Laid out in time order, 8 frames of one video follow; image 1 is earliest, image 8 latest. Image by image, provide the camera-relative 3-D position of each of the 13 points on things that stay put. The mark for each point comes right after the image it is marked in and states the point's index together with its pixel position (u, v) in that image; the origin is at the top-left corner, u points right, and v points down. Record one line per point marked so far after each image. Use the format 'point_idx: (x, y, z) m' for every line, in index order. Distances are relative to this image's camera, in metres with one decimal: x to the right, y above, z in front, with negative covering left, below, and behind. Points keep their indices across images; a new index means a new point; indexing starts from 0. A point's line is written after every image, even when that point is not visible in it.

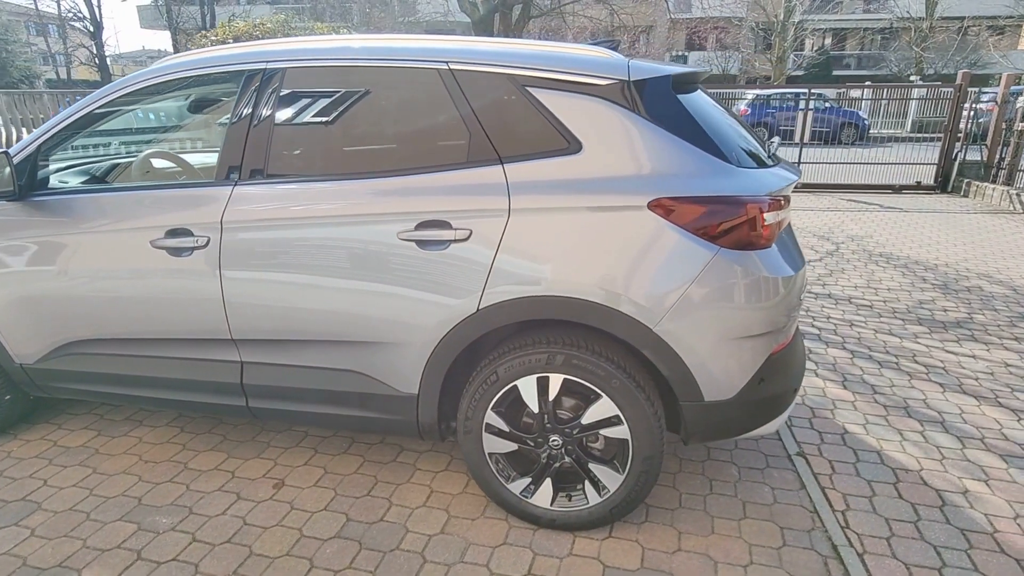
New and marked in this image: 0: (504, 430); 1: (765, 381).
0: (0.0, -0.5, +2.3) m
1: (+0.9, -0.3, +2.2) m
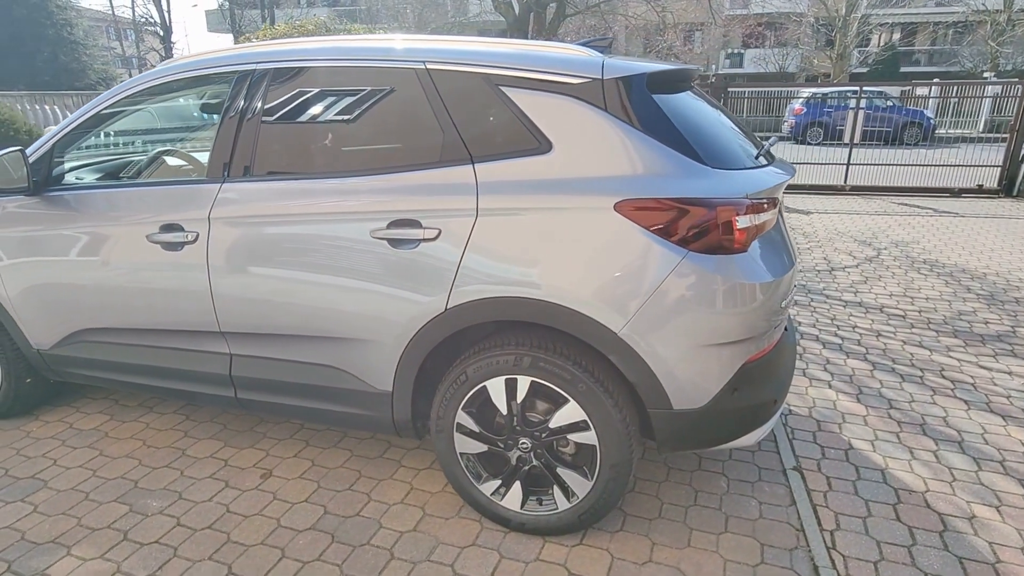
0: (-0.1, -0.5, +2.3) m
1: (+0.8, -0.4, +2.1) m
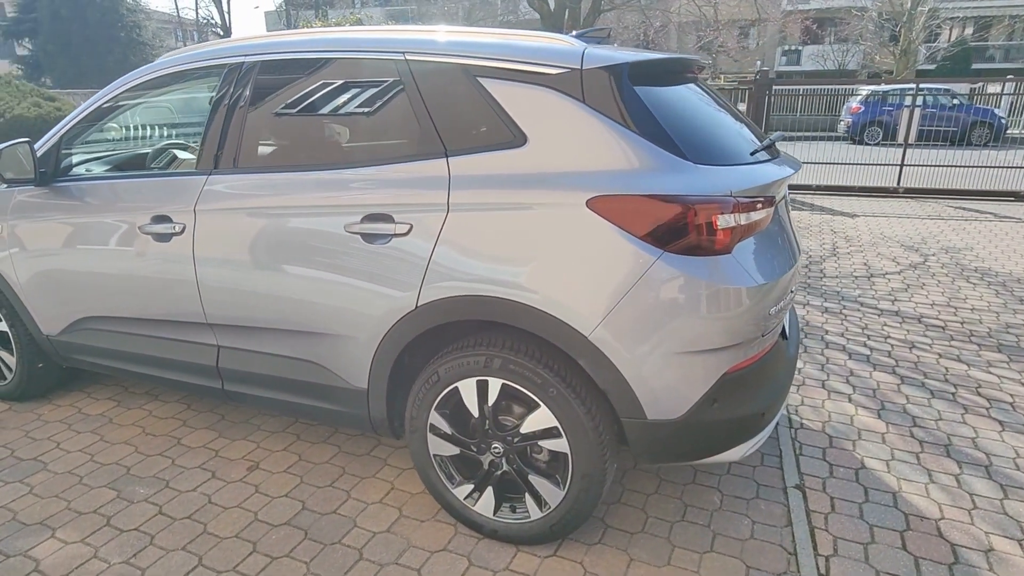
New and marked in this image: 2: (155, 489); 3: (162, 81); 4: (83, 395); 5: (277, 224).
0: (-0.2, -0.5, +2.2) m
1: (+0.7, -0.4, +2.0) m
2: (-1.5, -0.9, +2.6) m
3: (-1.6, +0.9, +2.8) m
4: (-2.4, -0.6, +3.4) m
5: (-0.9, +0.3, +2.3) m
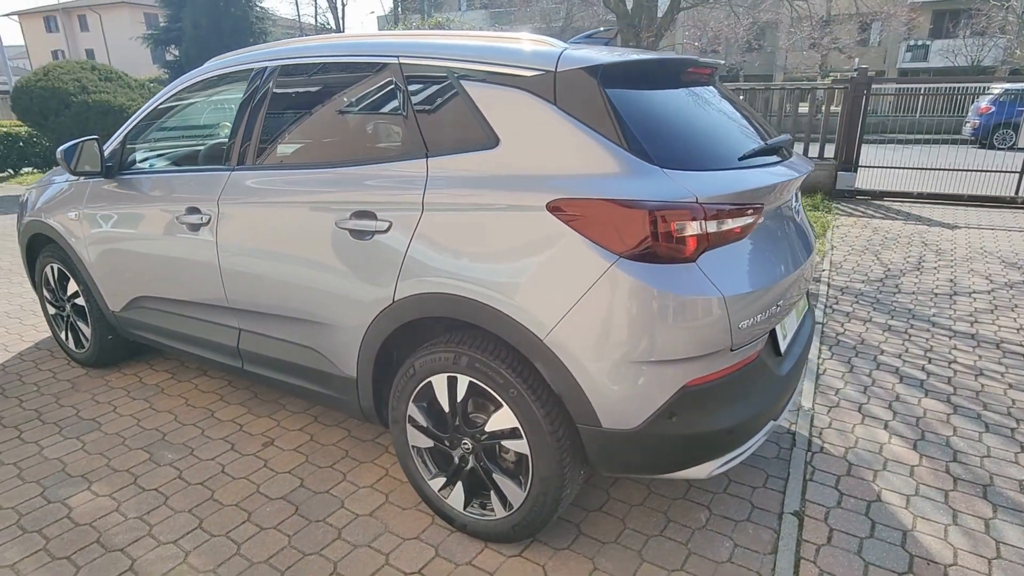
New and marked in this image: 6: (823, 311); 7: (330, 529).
0: (-0.3, -0.5, +2.3) m
1: (+0.5, -0.4, +1.9) m
2: (-1.5, -0.8, +2.9) m
3: (-1.5, +1.0, +3.0) m
4: (-2.3, -0.5, +3.8) m
5: (-0.9, +0.3, +2.5) m
6: (+2.3, -0.2, +4.5) m
7: (-0.7, -0.9, +2.4) m
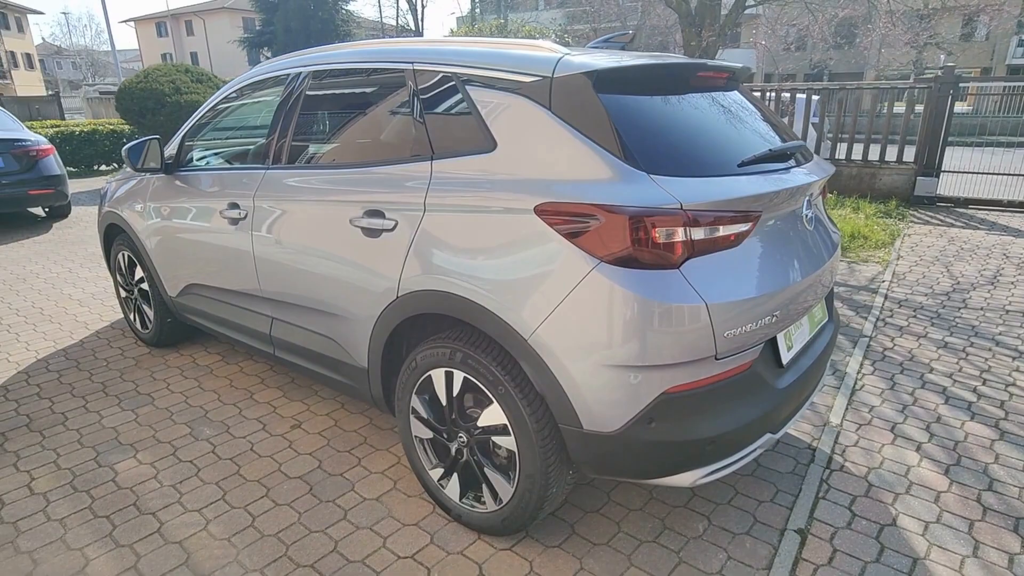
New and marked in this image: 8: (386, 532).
0: (-0.3, -0.5, +2.4) m
1: (+0.5, -0.4, +1.9) m
2: (-1.5, -0.7, +3.1) m
3: (-1.4, +1.1, +3.3) m
4: (-2.1, -0.4, +4.1) m
5: (-0.9, +0.3, +2.7) m
6: (+2.5, -0.3, +4.3) m
7: (-0.7, -0.9, +2.5) m
8: (-0.5, -0.9, +2.4) m
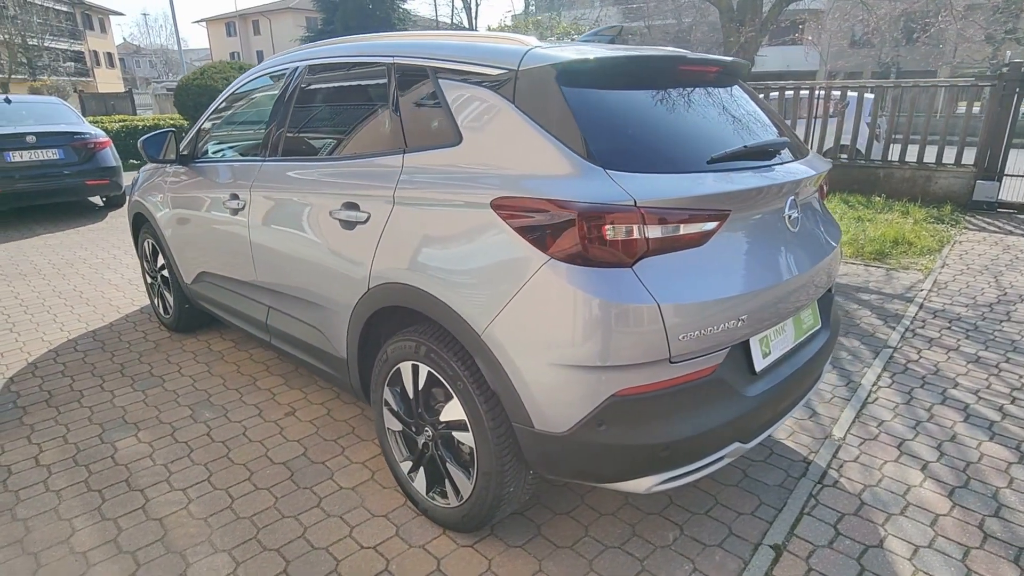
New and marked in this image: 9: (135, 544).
0: (-0.5, -0.5, +2.4) m
1: (+0.3, -0.4, +1.8) m
2: (-1.5, -0.7, +3.2) m
3: (-1.4, +1.1, +3.3) m
4: (-2.0, -0.3, +4.2) m
5: (-0.9, +0.4, +2.7) m
6: (+2.5, -0.3, +4.0) m
7: (-0.8, -0.9, +2.6) m
8: (-0.6, -0.9, +2.4) m
9: (-1.4, -1.0, +2.3) m
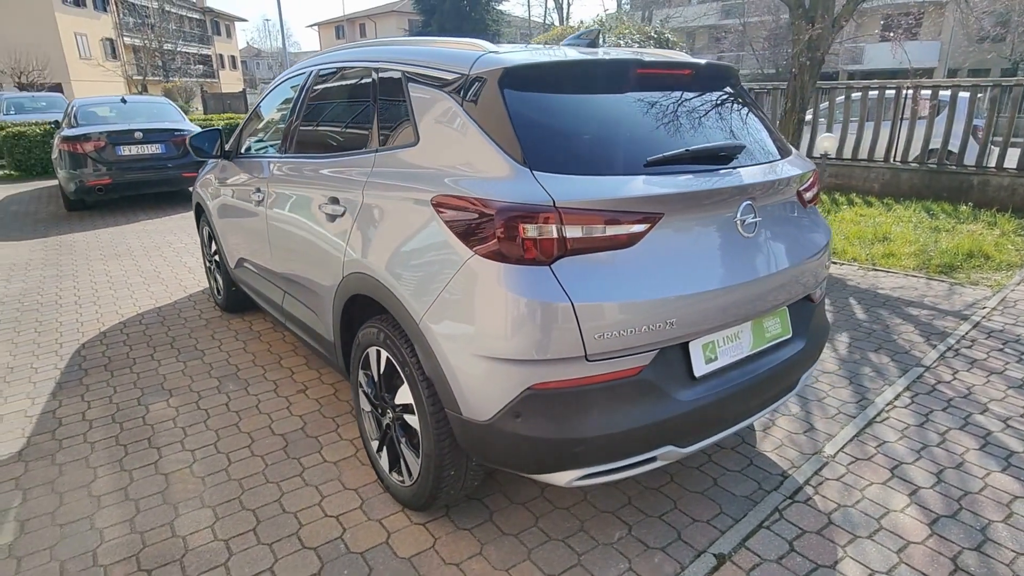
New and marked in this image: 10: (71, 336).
0: (-0.6, -0.4, +2.6) m
1: (+0.1, -0.4, +1.9) m
2: (-1.6, -0.6, +3.5) m
3: (-1.3, +1.2, +3.6) m
4: (-1.9, -0.2, +4.6) m
5: (-1.0, +0.4, +3.0) m
6: (+2.6, -0.4, +3.7) m
7: (-1.0, -0.8, +2.8) m
8: (-0.8, -0.9, +2.6) m
9: (-1.6, -0.9, +2.7) m
10: (-3.2, -0.3, +4.4) m
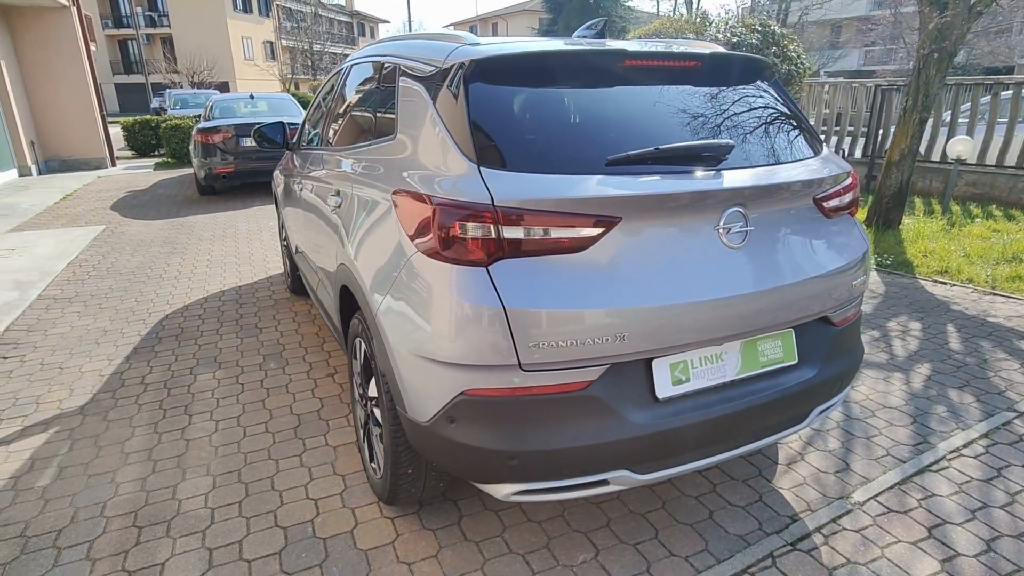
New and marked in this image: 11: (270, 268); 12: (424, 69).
0: (-0.7, -0.4, +2.6) m
1: (-0.1, -0.4, +1.8) m
2: (-1.4, -0.5, +3.7) m
3: (-1.0, +1.3, +3.8) m
4: (-1.5, -0.1, +4.9) m
5: (-0.9, +0.5, +3.1) m
6: (+2.7, -0.6, +3.1) m
7: (-1.0, -0.7, +2.9) m
8: (-0.8, -0.8, +2.7) m
9: (-1.6, -0.8, +2.9) m
10: (-2.8, -0.1, +4.9) m
11: (-2.3, +0.2, +5.8) m
12: (-0.3, +0.8, +2.2) m
